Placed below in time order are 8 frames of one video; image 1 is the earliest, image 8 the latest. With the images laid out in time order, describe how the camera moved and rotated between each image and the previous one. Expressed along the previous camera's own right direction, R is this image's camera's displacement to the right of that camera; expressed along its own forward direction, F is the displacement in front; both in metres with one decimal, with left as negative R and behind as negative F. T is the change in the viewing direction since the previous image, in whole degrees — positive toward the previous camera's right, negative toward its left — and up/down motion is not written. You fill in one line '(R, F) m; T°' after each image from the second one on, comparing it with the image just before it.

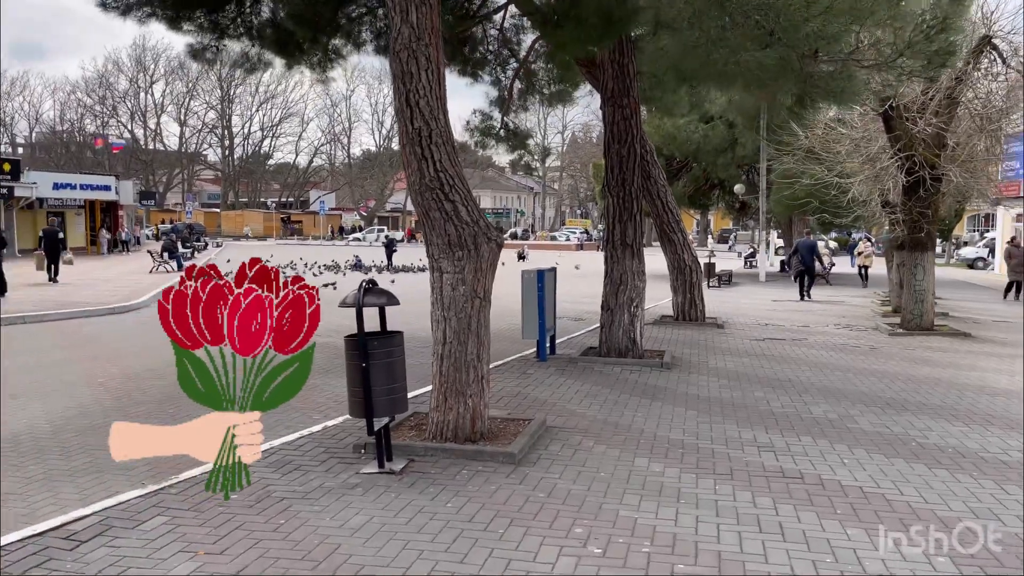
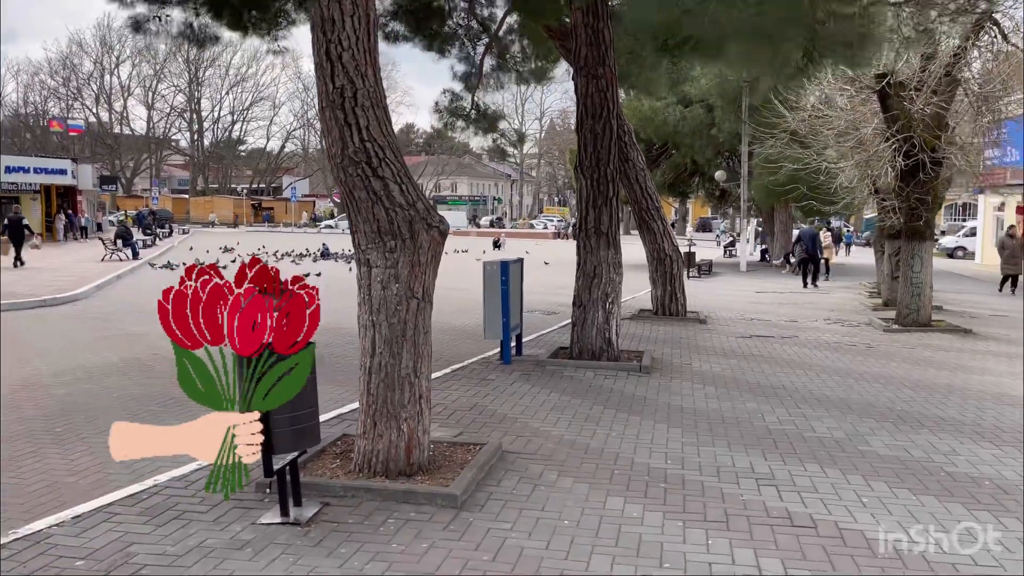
(+0.2, +1.1) m; +2°
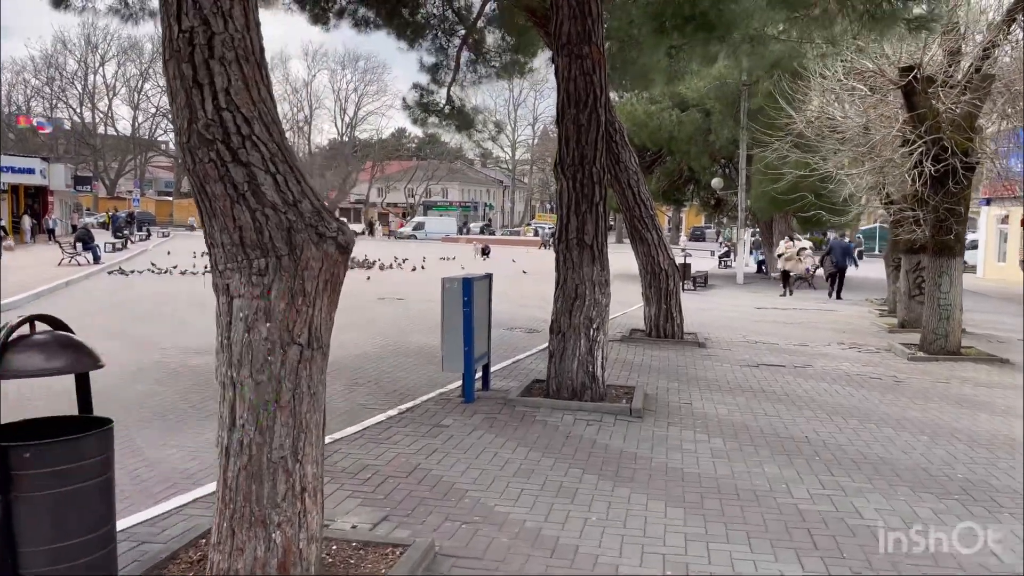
(+0.2, +1.5) m; +1°
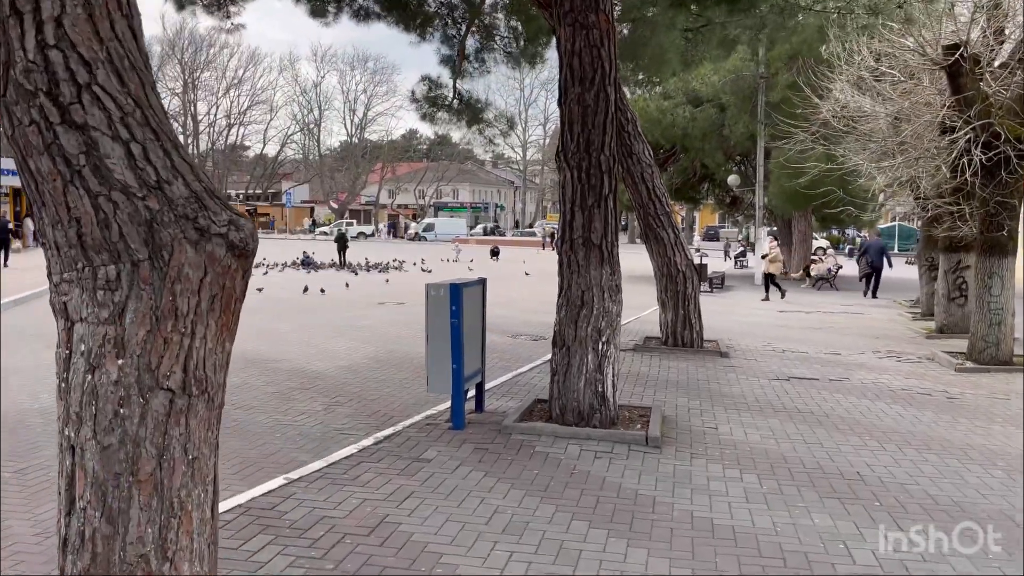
(+0.1, +1.0) m; -1°
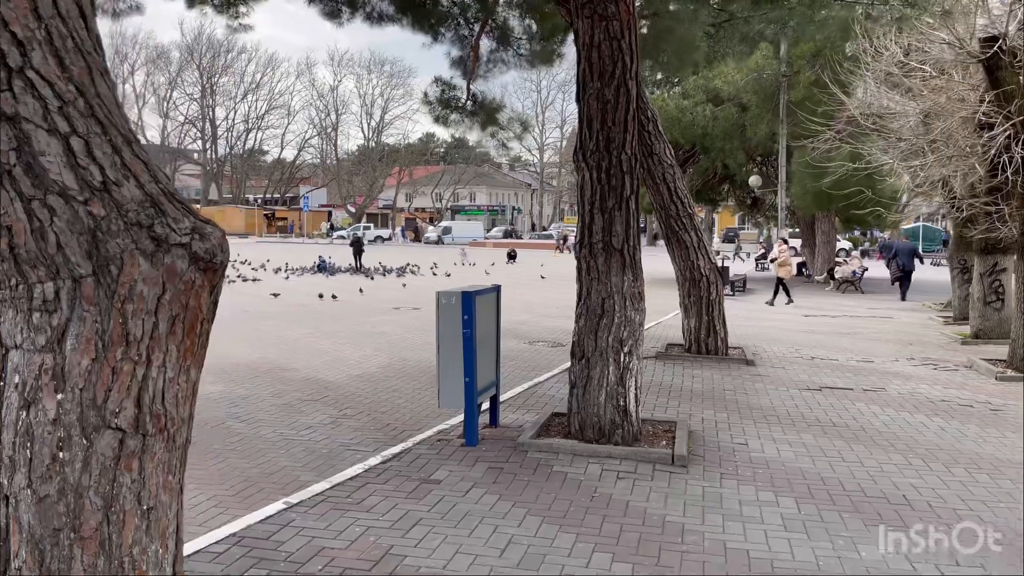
(0.0, +0.3) m; -1°
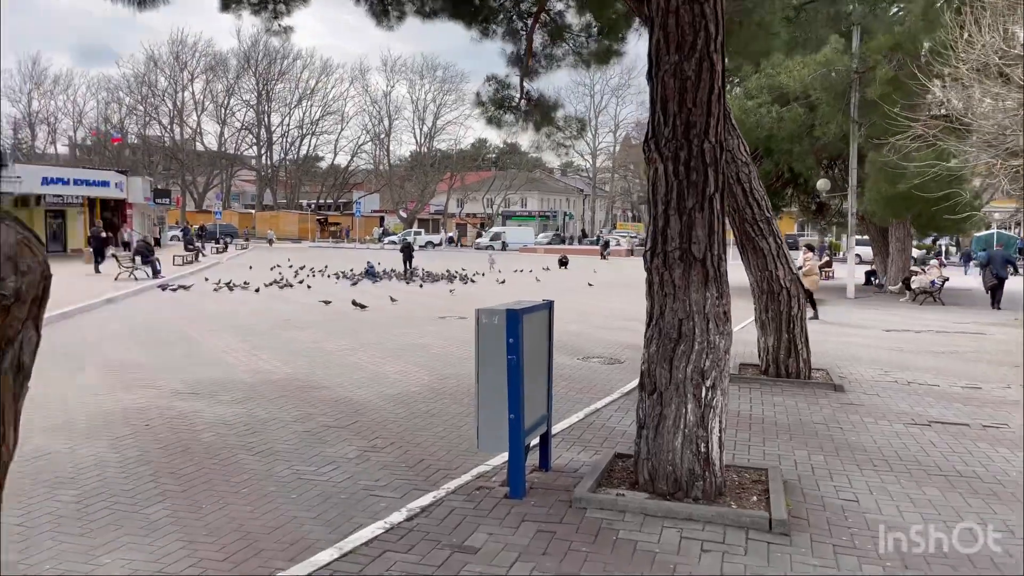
(0.0, +1.0) m; -4°
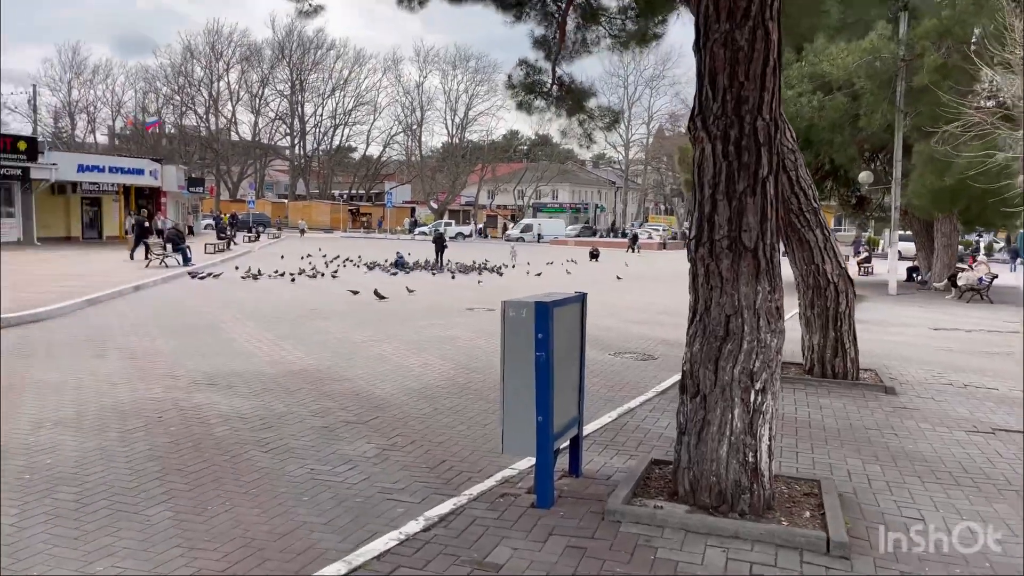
(0.0, +0.4) m; -2°
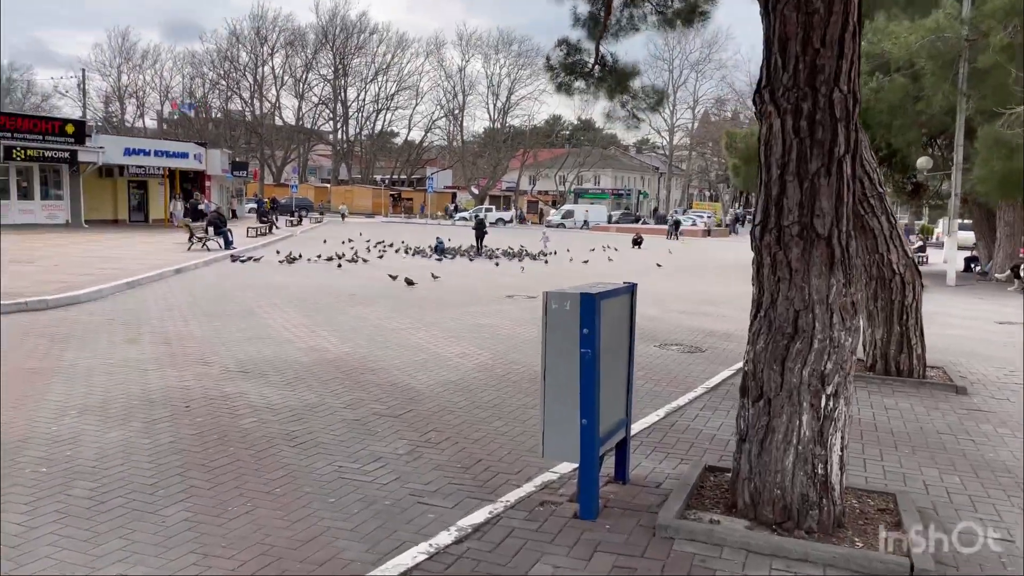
(0.0, +0.4) m; -3°
